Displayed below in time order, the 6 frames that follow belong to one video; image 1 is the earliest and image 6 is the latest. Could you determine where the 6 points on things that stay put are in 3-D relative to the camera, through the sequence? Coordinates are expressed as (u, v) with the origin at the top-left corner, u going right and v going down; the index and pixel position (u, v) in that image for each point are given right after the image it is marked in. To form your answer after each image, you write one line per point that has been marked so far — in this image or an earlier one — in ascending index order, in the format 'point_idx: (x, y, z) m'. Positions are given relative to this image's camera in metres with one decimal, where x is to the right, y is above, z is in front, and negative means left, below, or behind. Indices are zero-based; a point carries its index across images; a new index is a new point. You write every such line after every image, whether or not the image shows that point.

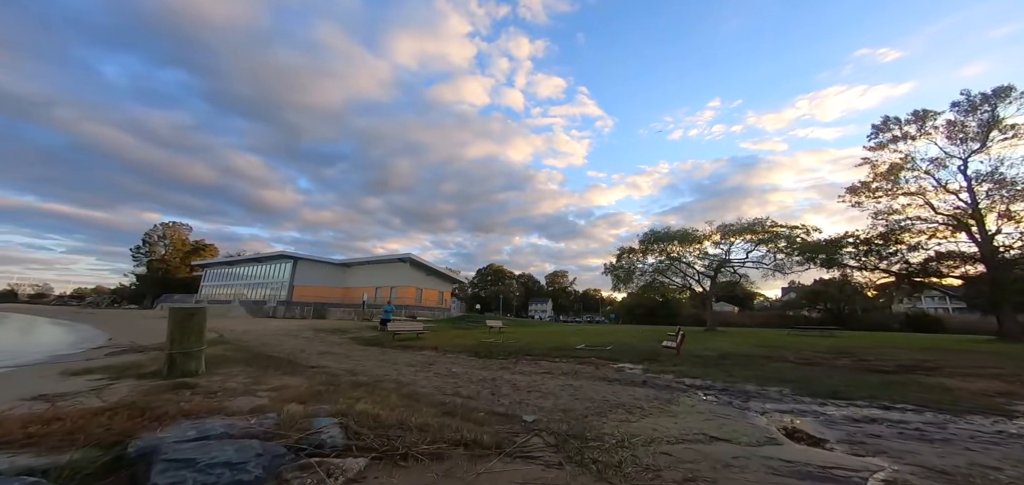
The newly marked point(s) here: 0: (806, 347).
0: (+12.6, -4.5, +16.0) m
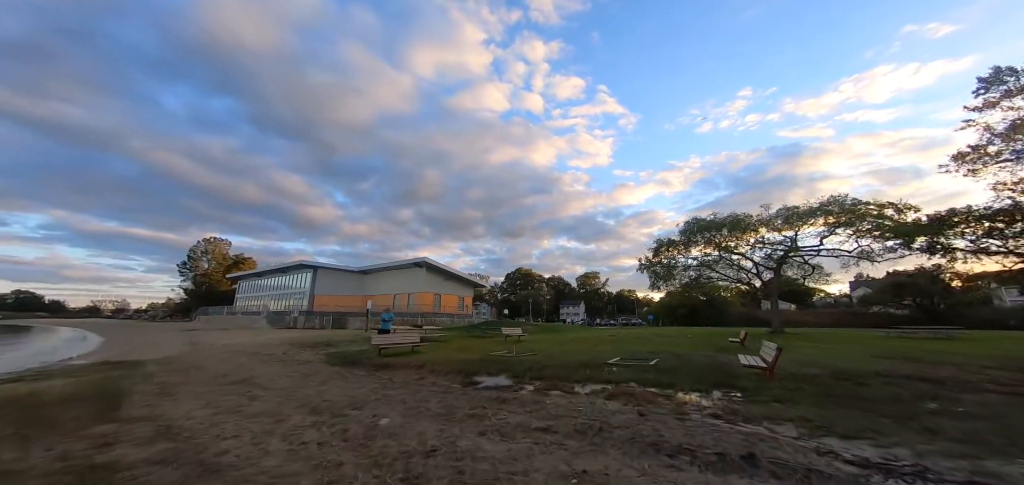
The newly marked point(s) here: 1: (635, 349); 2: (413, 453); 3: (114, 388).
0: (+12.8, -3.3, +10.9) m
1: (+5.3, -4.7, +16.2) m
2: (-1.1, -2.2, +4.0) m
3: (-7.3, -2.7, +6.8) m
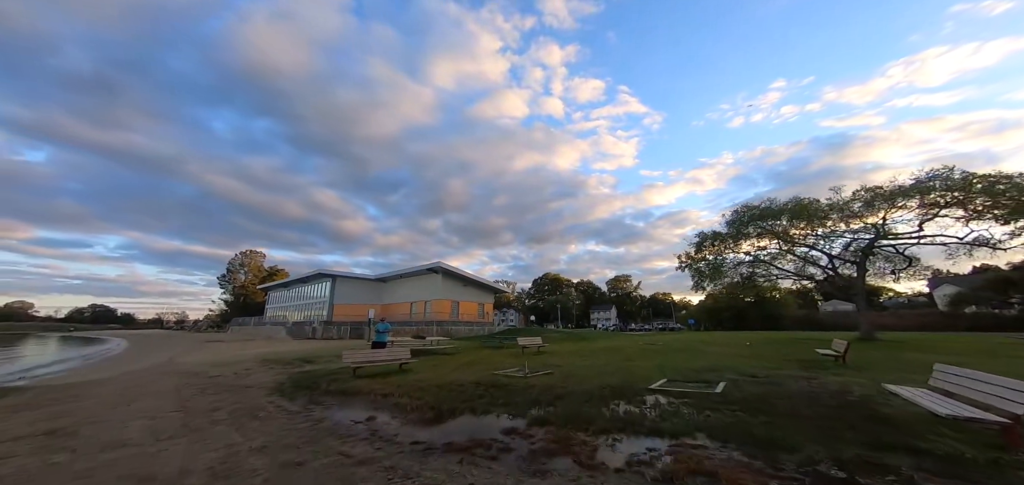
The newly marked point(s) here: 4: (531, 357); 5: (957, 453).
0: (+12.7, -2.4, +6.4) m
1: (+5.6, -4.1, +12.2) m
2: (-1.7, -1.6, +0.6) m
3: (-7.7, -2.2, +3.9) m
4: (+0.9, -5.6, +18.0) m
5: (+4.6, -2.1, +3.8) m
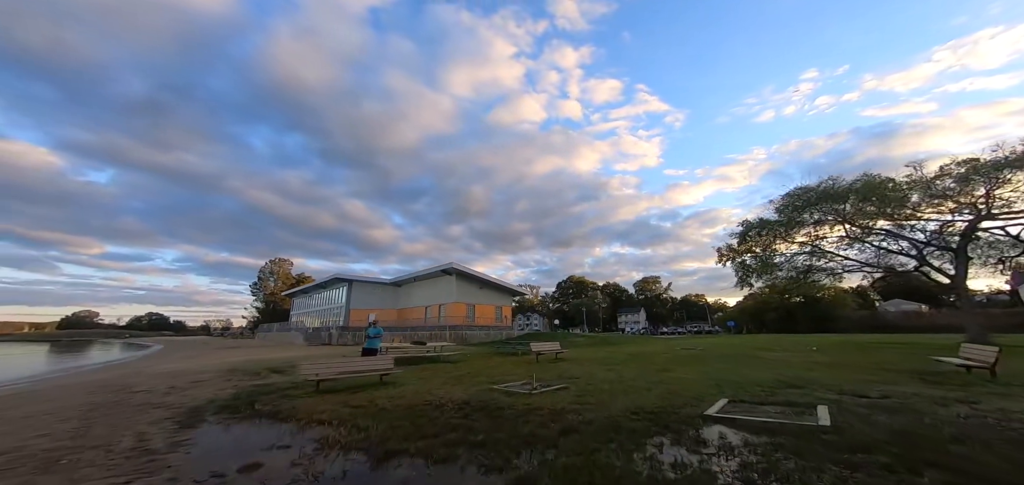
0: (+12.3, -1.4, +2.8) m
1: (+5.7, -3.4, +9.1) m
2: (-2.5, -0.8, -2.1) m
3: (-8.3, -1.7, +1.6) m
4: (+1.4, -5.0, +15.1) m
5: (+4.0, -1.3, +0.8) m
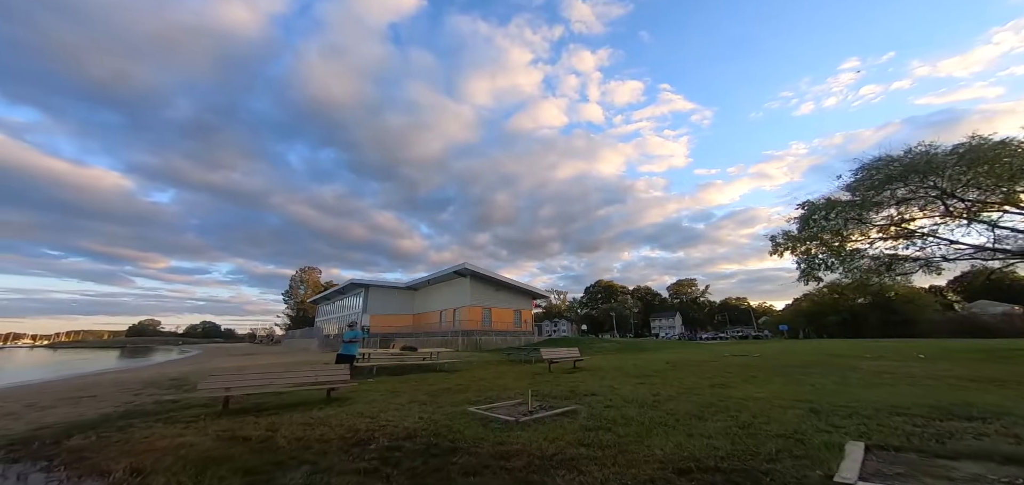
0: (+11.3, -0.3, -1.1) m
1: (+5.3, -2.4, +5.6) m
2: (-3.7, +0.1, -4.9) m
3: (-9.2, -0.9, -0.8) m
4: (+1.5, -4.3, +11.8) m
5: (+3.0, -0.3, -2.6) m
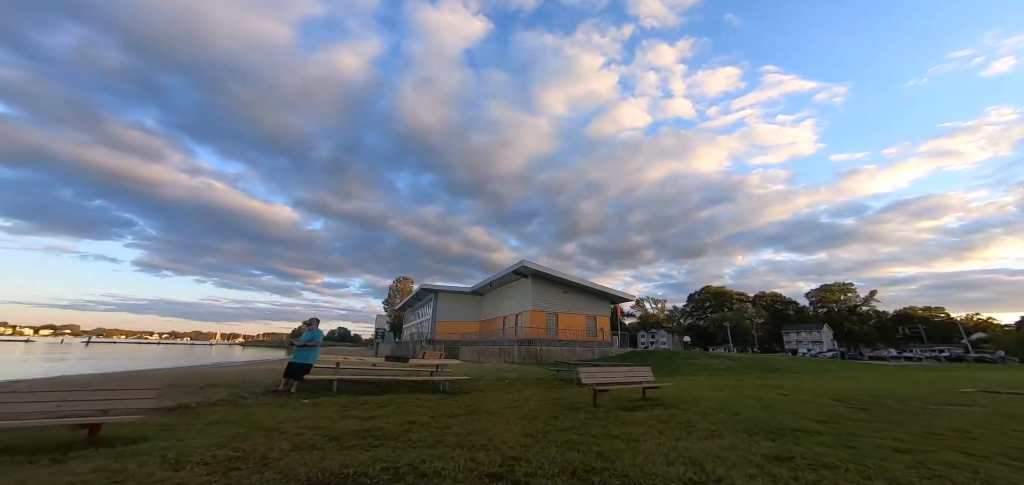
0: (+7.5, +1.9, -8.7) m
1: (+3.4, -0.7, -0.8) m
2: (-8.0, +1.8, -8.6) m
3: (-12.3, +0.5, -3.3) m
4: (+1.3, -2.9, +6.1) m
5: (-1.0, +1.6, -8.0) m
